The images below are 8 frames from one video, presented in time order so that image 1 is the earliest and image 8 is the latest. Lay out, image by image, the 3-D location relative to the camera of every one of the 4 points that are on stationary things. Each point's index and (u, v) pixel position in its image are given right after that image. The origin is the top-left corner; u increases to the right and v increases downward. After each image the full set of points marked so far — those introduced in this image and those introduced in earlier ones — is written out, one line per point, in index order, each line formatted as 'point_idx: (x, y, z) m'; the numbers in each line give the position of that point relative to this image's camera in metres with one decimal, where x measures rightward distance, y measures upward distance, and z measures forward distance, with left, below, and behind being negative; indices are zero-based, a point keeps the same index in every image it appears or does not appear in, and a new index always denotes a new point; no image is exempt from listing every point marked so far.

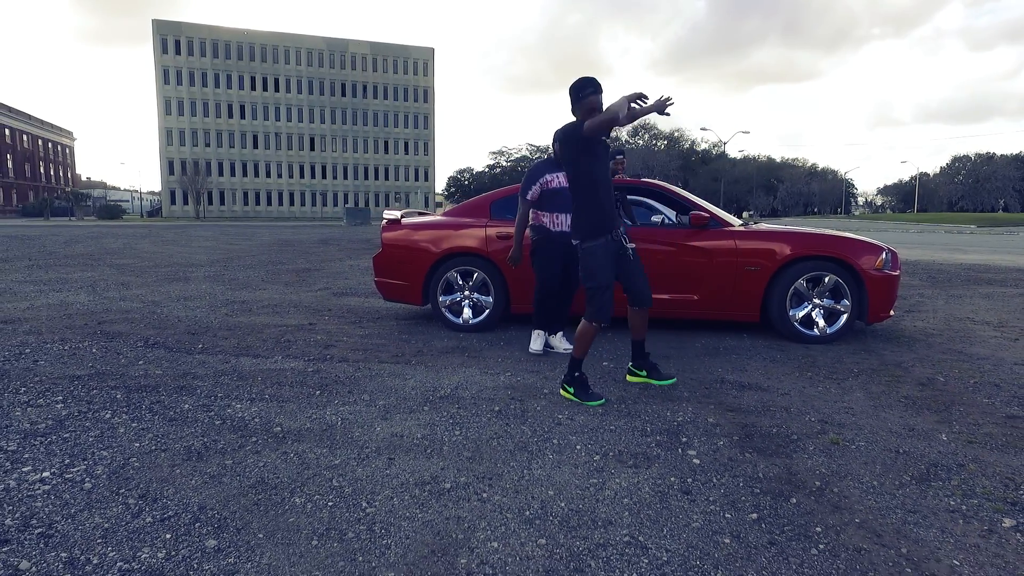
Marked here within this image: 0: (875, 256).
0: (+2.9, +0.3, +4.9) m
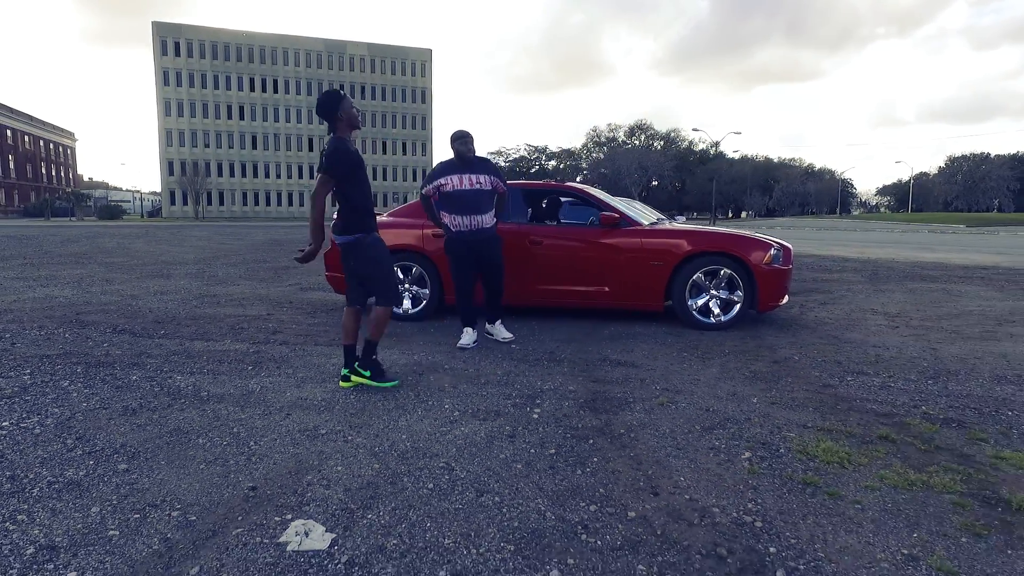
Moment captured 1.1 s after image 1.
0: (+2.3, +0.3, +5.5) m
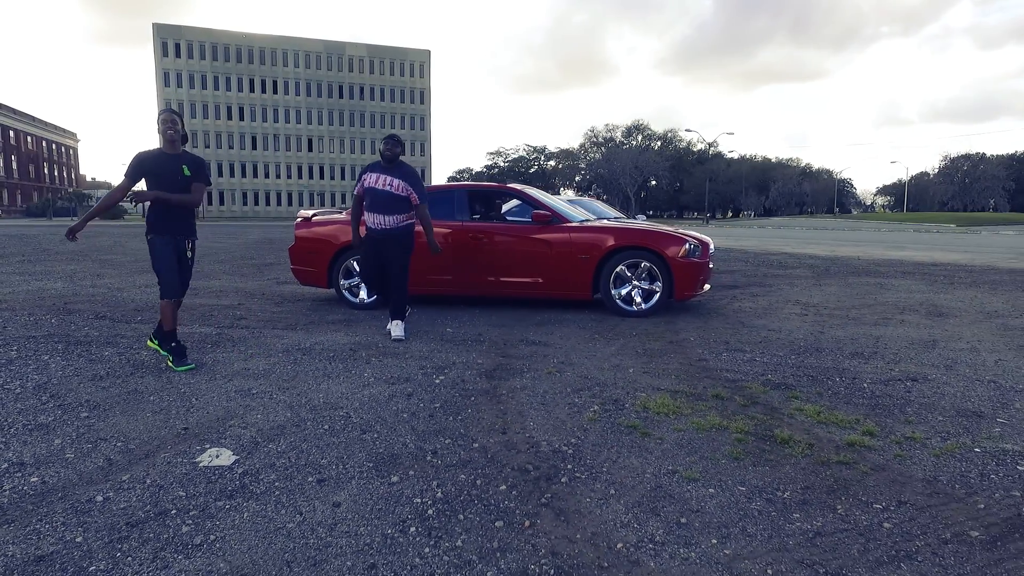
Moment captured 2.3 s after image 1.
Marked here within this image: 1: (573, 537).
0: (+1.7, +0.4, +6.1) m
1: (+0.2, -0.8, +2.0) m
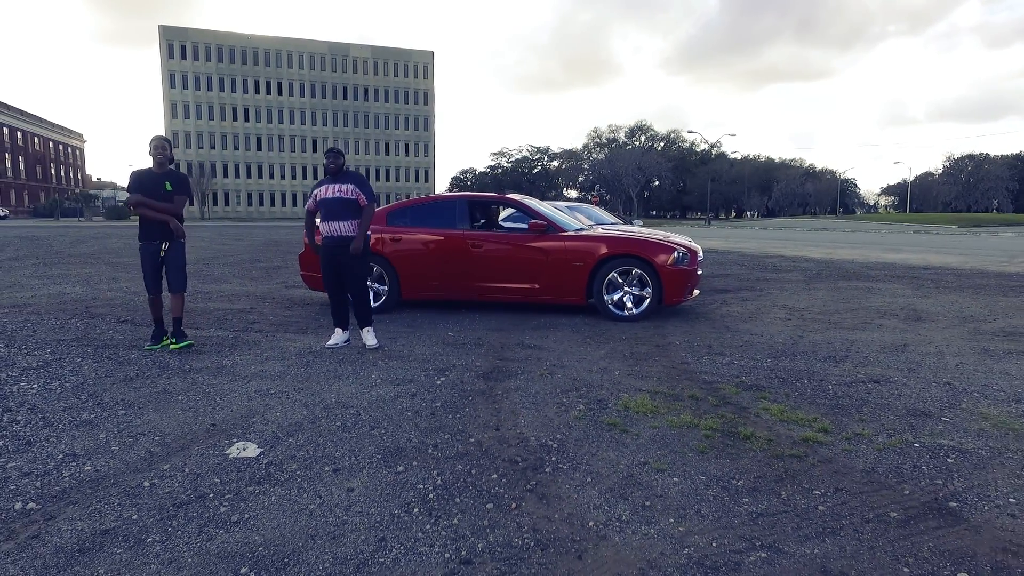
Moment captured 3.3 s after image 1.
0: (+1.7, +0.4, +6.5) m
1: (+0.2, -0.9, +2.3) m
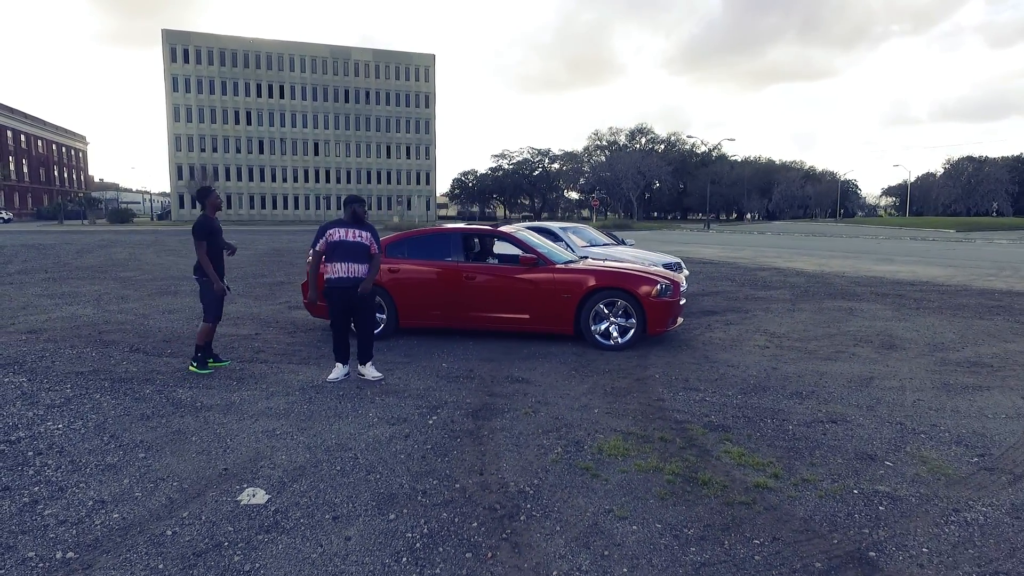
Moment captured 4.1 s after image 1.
0: (+1.6, 0.0, +6.8) m
1: (0.0, -1.2, +2.7) m
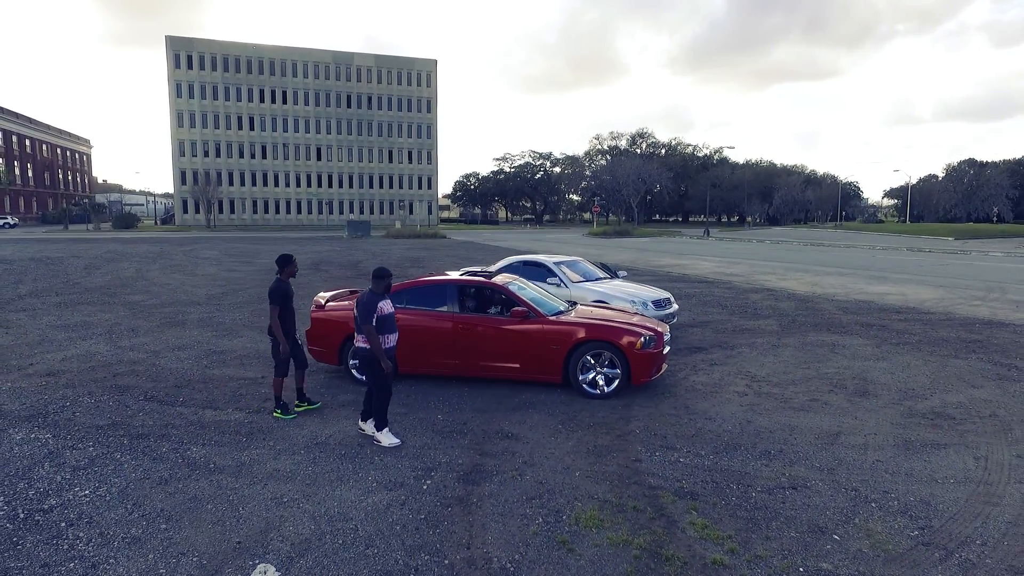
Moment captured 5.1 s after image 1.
0: (+1.5, -0.6, +7.2) m
1: (-0.1, -1.8, +3.1) m
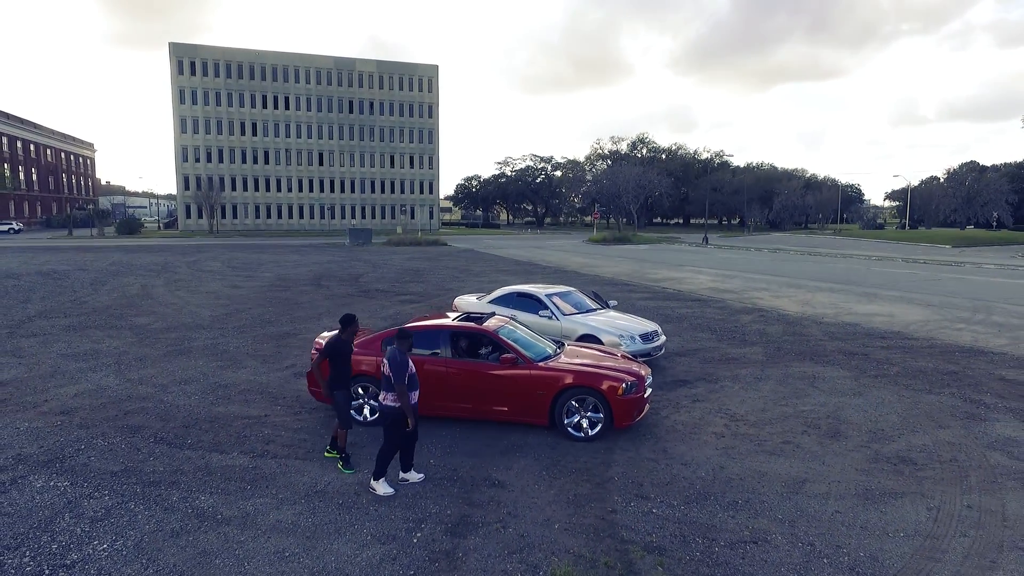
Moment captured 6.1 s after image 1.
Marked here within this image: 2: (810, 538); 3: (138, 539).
0: (+1.3, -1.2, +7.6) m
1: (-0.2, -2.4, +3.5) m
2: (+2.6, -2.2, +5.4) m
3: (-3.3, -2.2, +5.4) m
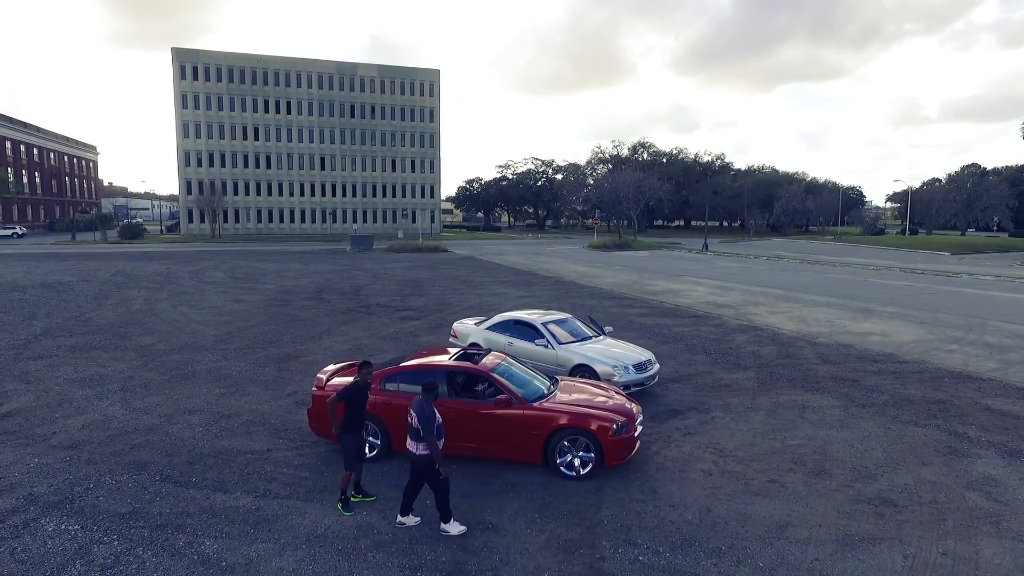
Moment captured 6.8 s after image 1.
0: (+1.3, -1.8, +7.9) m
1: (-0.3, -3.0, +3.8) m
2: (+2.5, -2.8, +5.6) m
3: (-3.4, -2.8, +5.6) m
